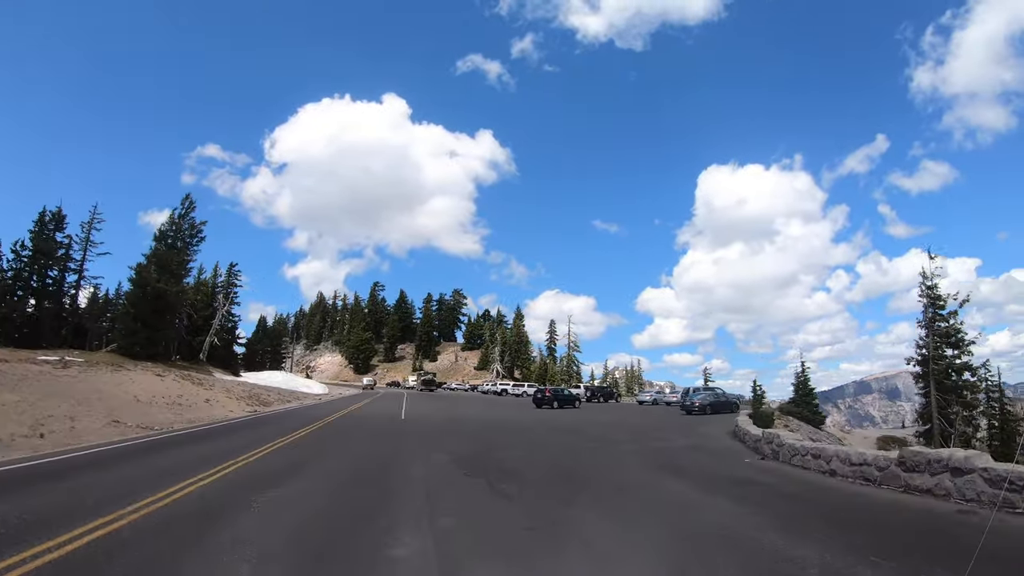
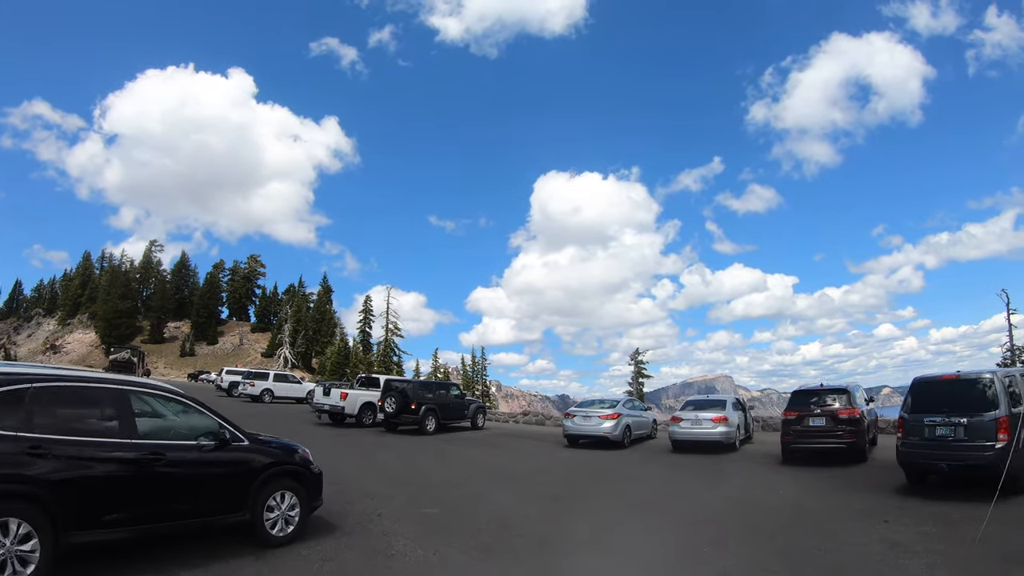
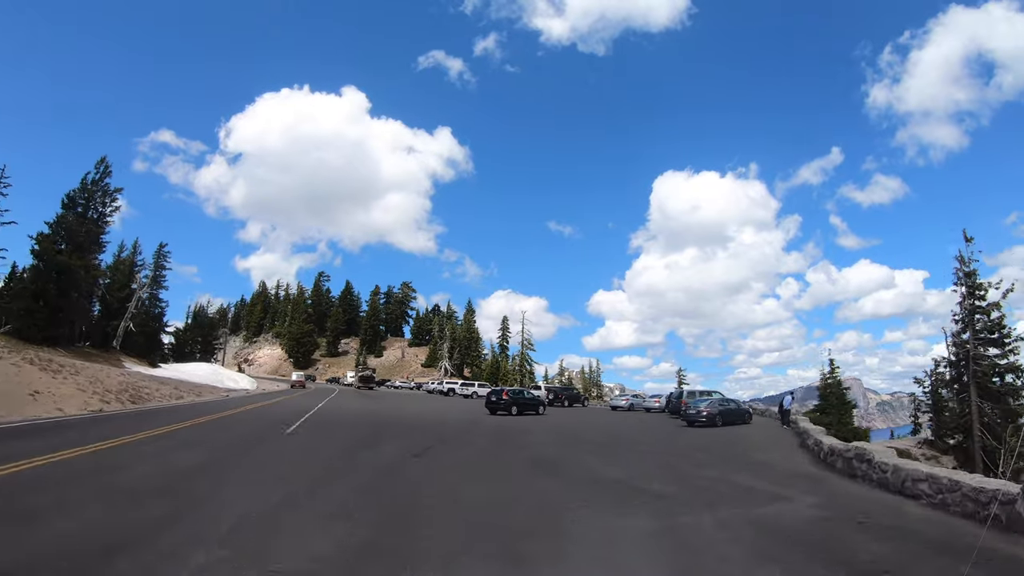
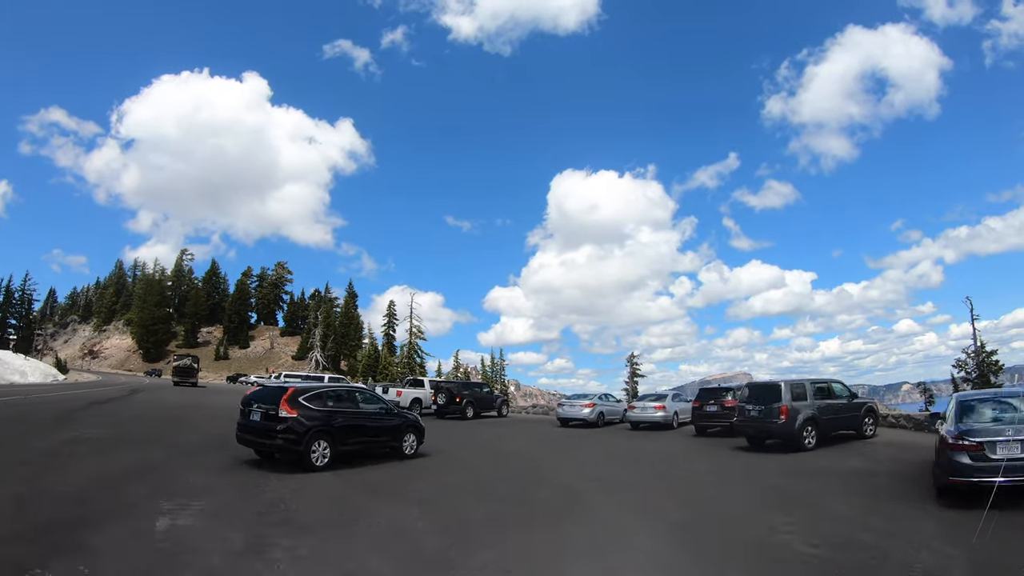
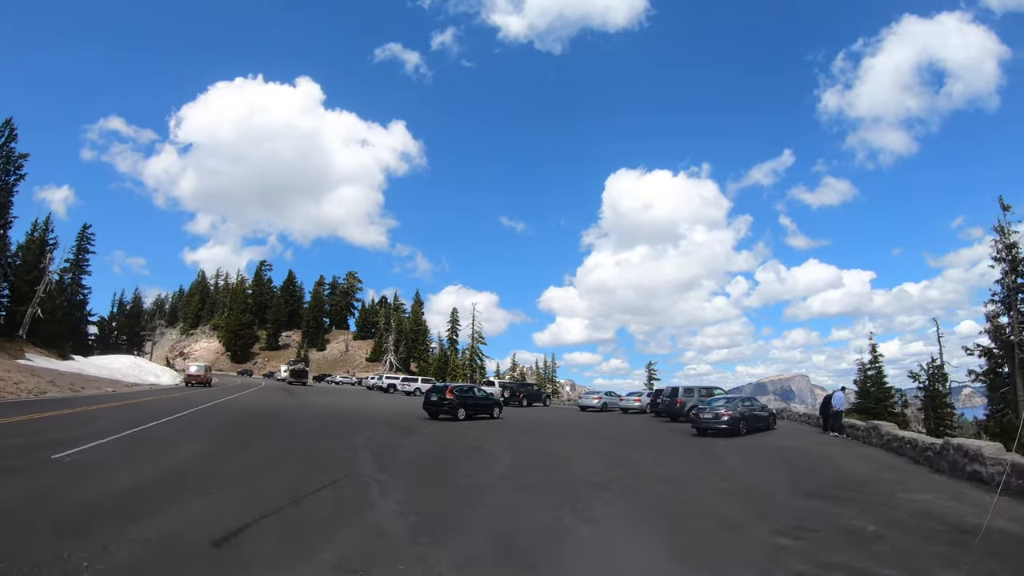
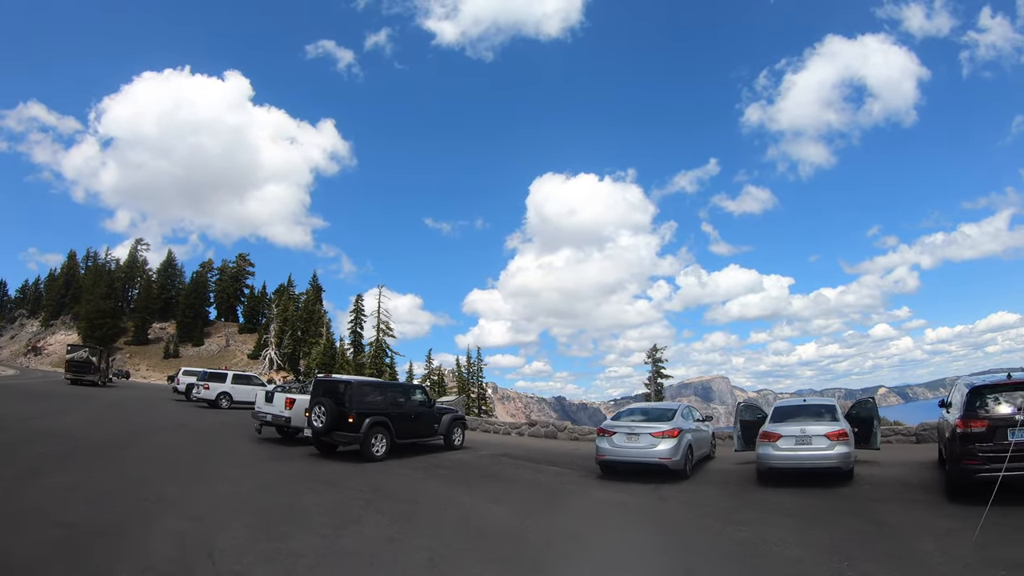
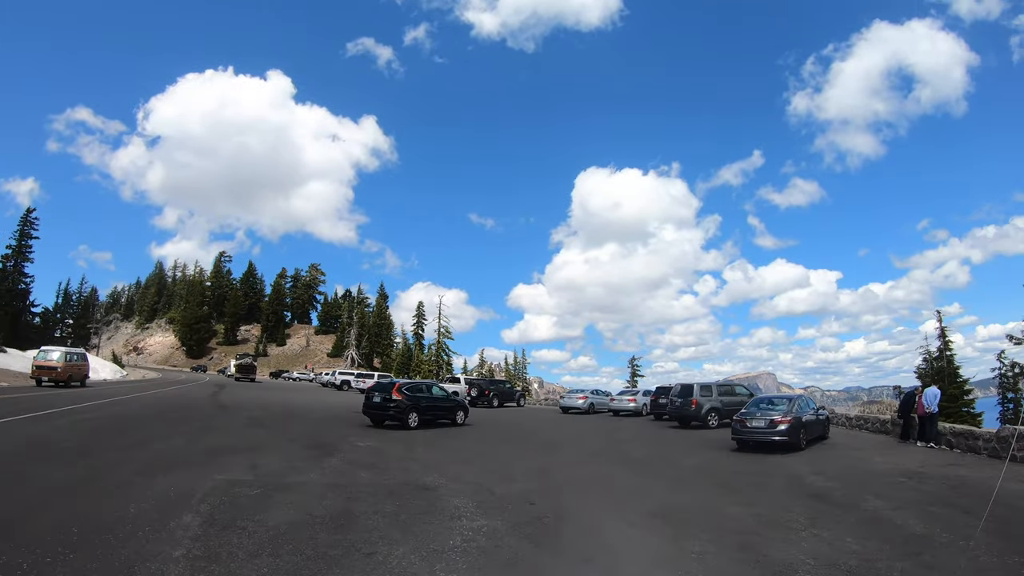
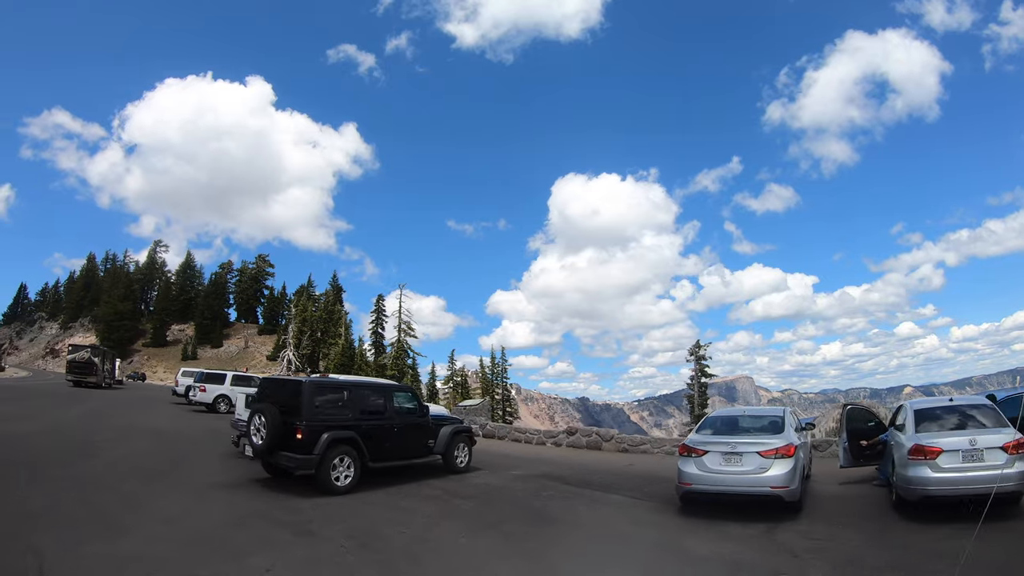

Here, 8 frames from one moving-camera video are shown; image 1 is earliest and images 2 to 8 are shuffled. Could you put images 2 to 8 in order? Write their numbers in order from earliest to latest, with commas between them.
3, 5, 7, 4, 2, 6, 8
